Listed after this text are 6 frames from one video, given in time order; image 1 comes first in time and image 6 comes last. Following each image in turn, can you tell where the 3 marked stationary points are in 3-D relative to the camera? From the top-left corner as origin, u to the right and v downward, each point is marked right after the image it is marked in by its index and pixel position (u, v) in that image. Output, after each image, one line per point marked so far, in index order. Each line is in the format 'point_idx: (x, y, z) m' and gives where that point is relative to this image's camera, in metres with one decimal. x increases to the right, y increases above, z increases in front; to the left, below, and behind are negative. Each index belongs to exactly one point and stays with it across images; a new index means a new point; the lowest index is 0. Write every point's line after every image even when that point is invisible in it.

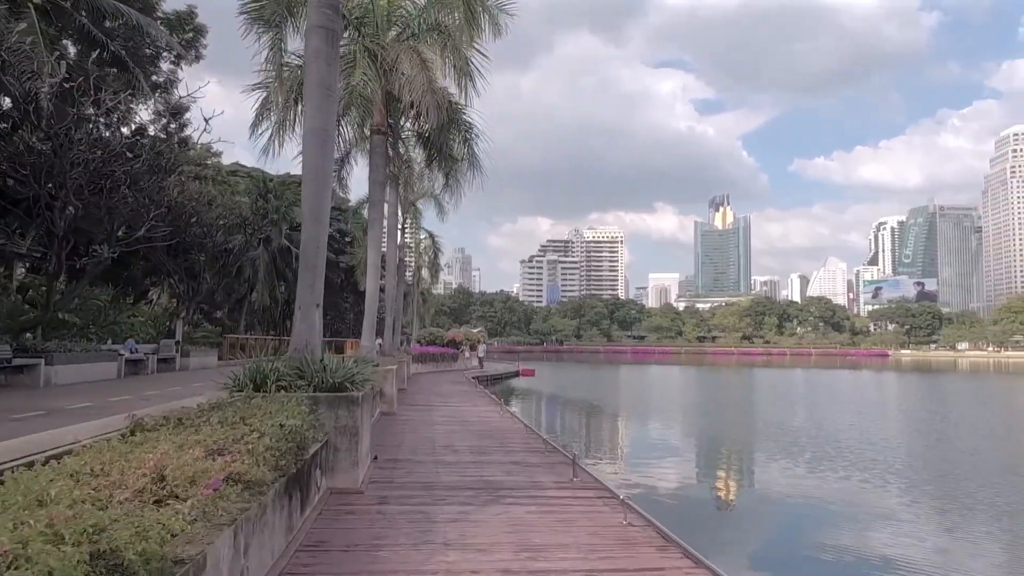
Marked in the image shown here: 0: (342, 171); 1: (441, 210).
0: (-3.4, +2.3, +13.4) m
1: (-1.8, +1.9, +16.8) m
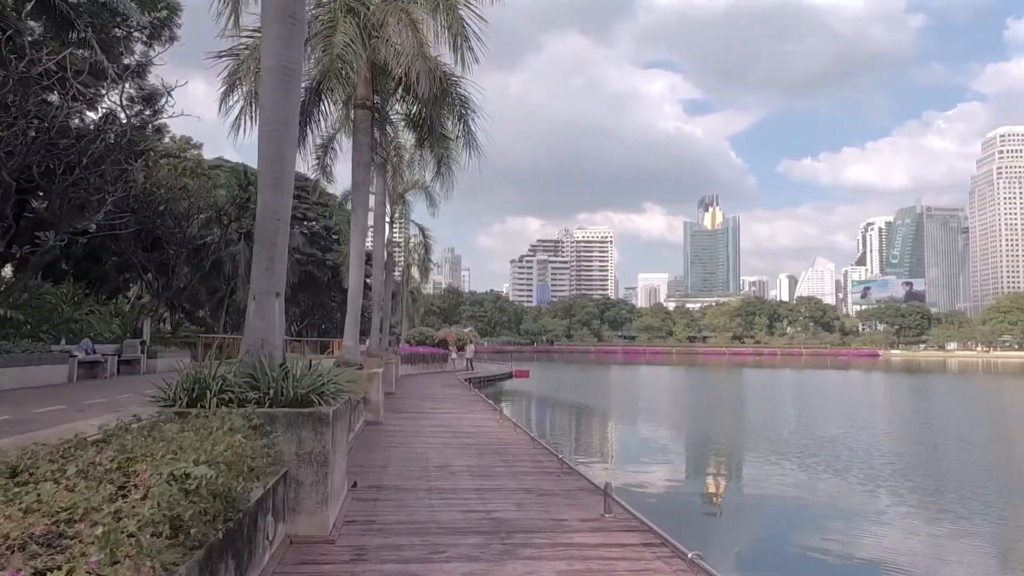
0: (-3.4, +2.4, +12.4) m
1: (-1.9, +2.0, +15.9) m
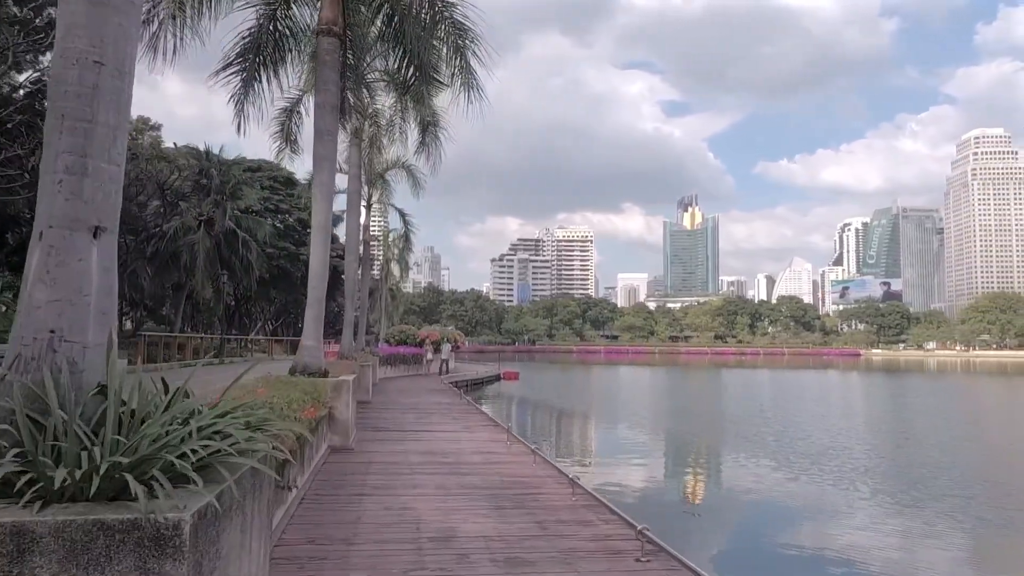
0: (-3.5, +2.5, +10.7) m
1: (-2.0, +2.1, +14.2) m
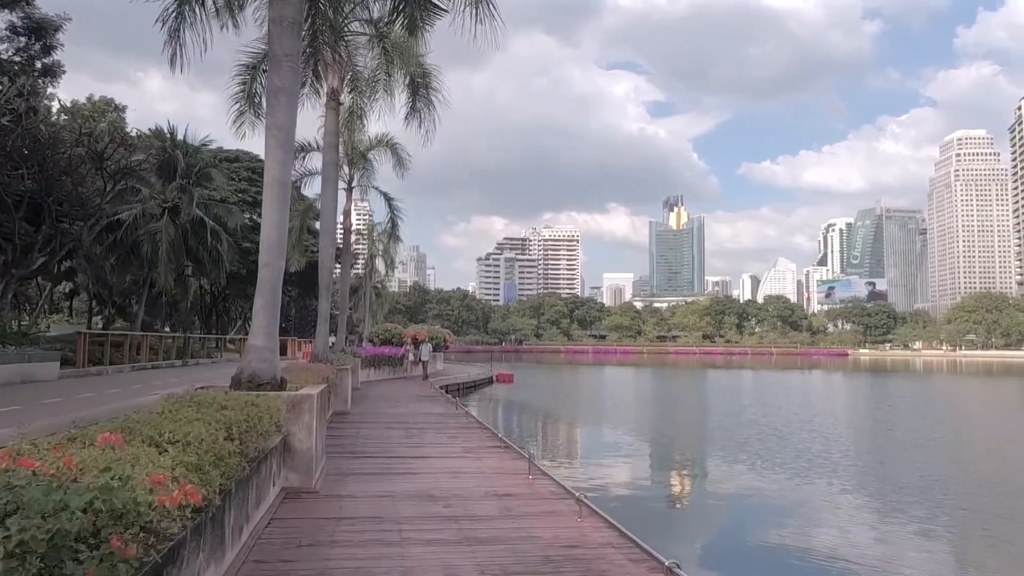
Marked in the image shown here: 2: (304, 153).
0: (-3.4, +2.7, +9.1) m
1: (-2.1, +2.3, +12.7) m
2: (-4.3, +2.9, +14.1) m
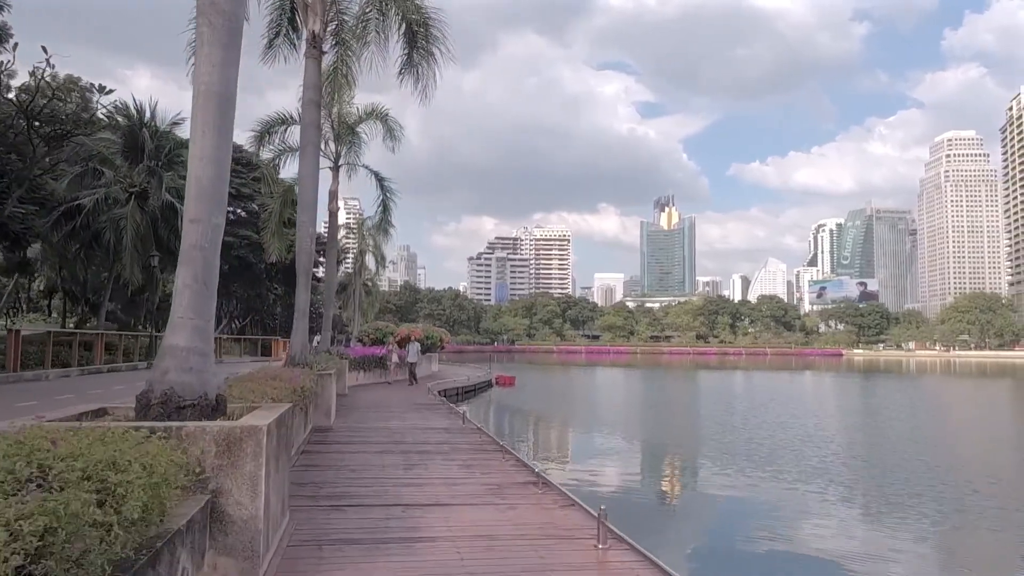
0: (-3.3, +2.8, +7.7) m
1: (-2.0, +2.4, +11.3) m
2: (-4.2, +3.0, +12.6) m
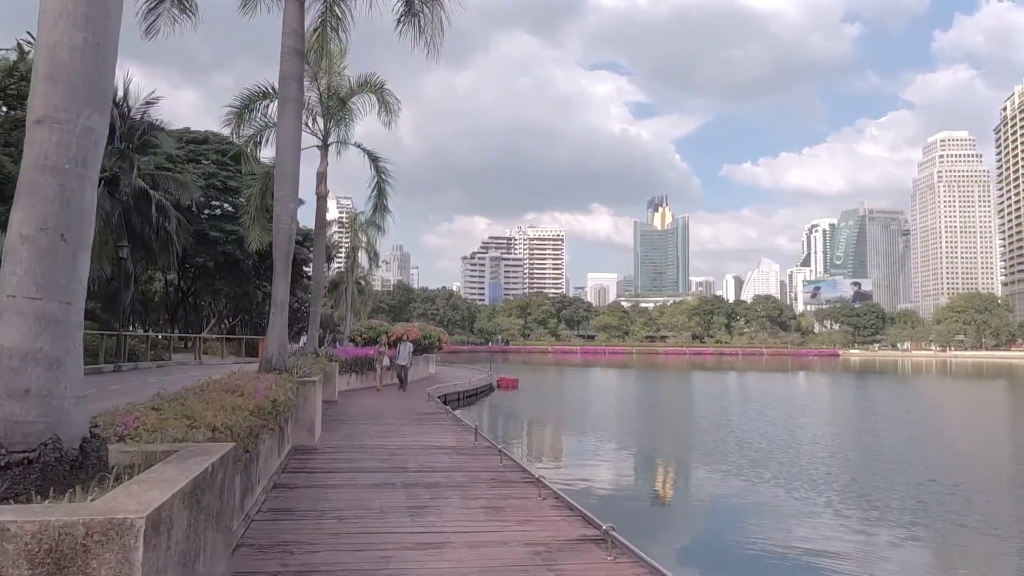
0: (-3.1, +2.9, +6.5) m
1: (-1.8, +2.5, +10.1) m
2: (-4.1, +3.1, +11.5) m
